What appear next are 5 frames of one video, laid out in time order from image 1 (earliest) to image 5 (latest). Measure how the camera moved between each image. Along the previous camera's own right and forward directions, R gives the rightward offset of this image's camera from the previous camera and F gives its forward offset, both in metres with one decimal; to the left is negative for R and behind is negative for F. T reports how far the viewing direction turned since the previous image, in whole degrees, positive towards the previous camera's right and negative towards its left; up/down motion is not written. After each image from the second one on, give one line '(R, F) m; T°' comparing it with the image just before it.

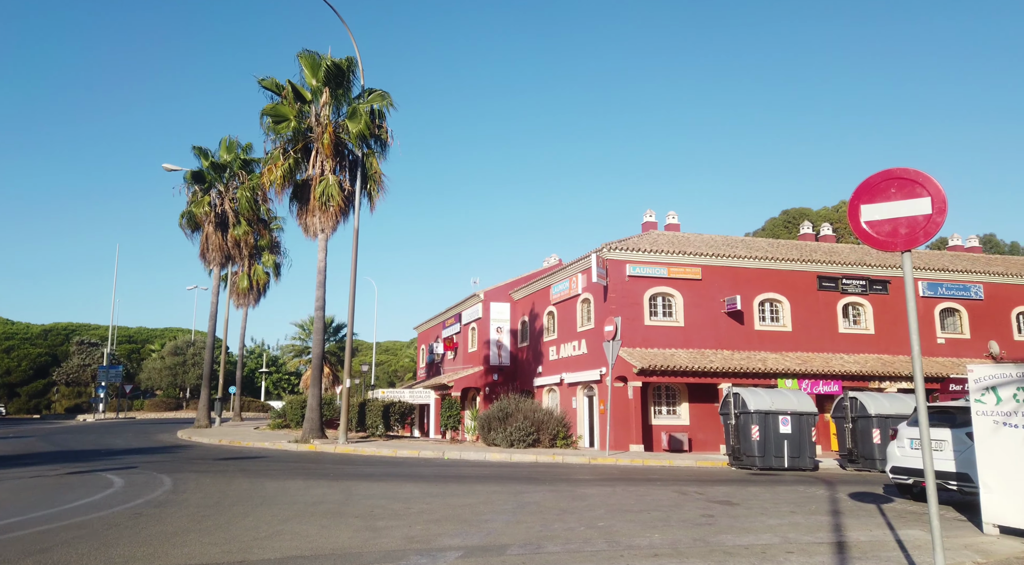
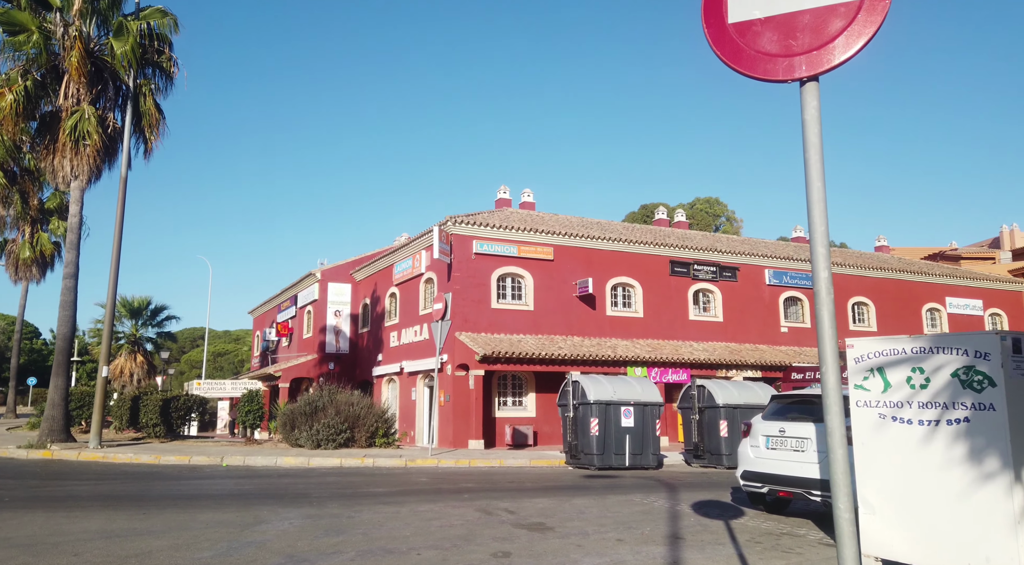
(+1.3, +2.9) m; +10°
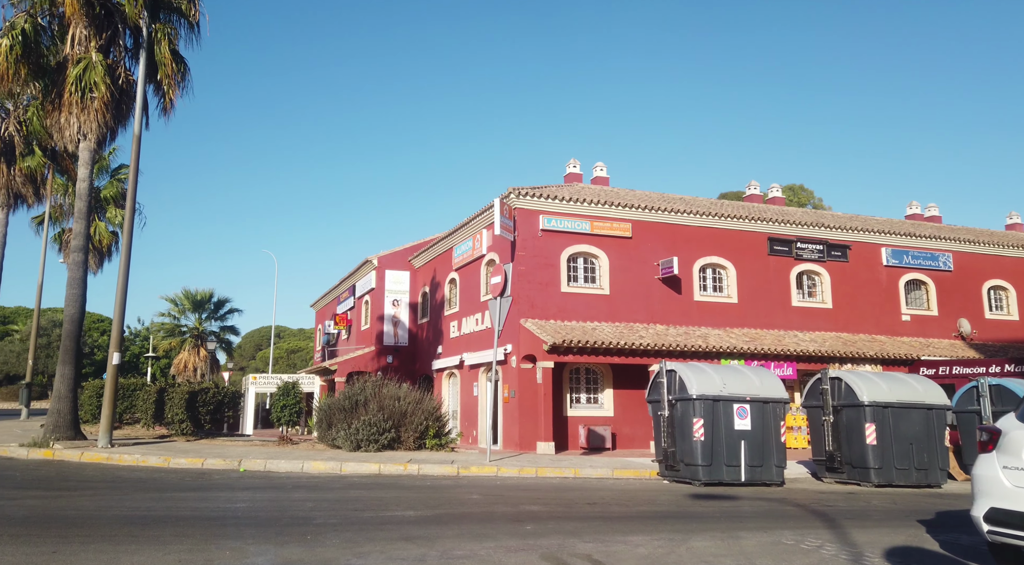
(-0.1, +3.3) m; -5°
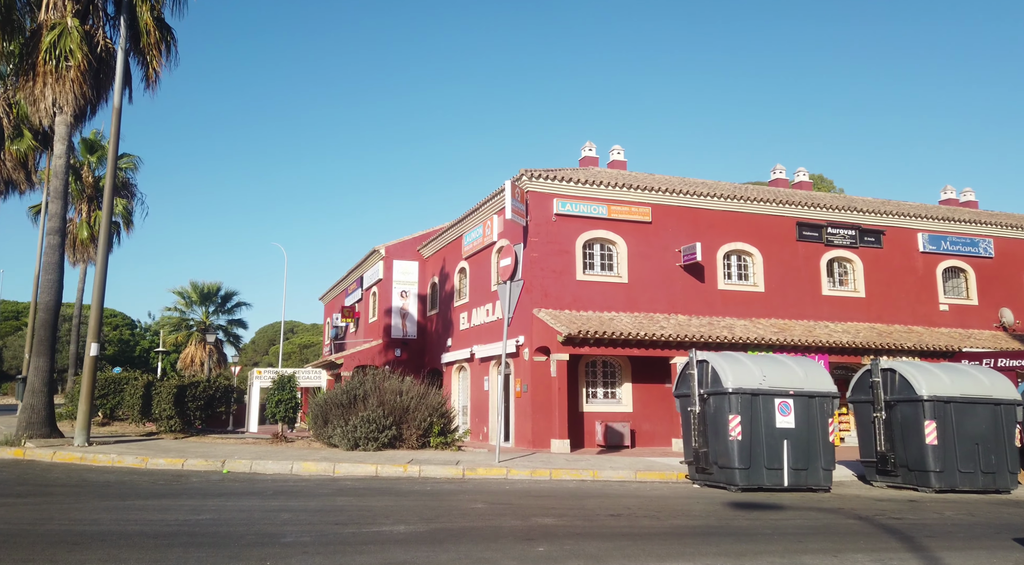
(0.0, +1.4) m; -1°
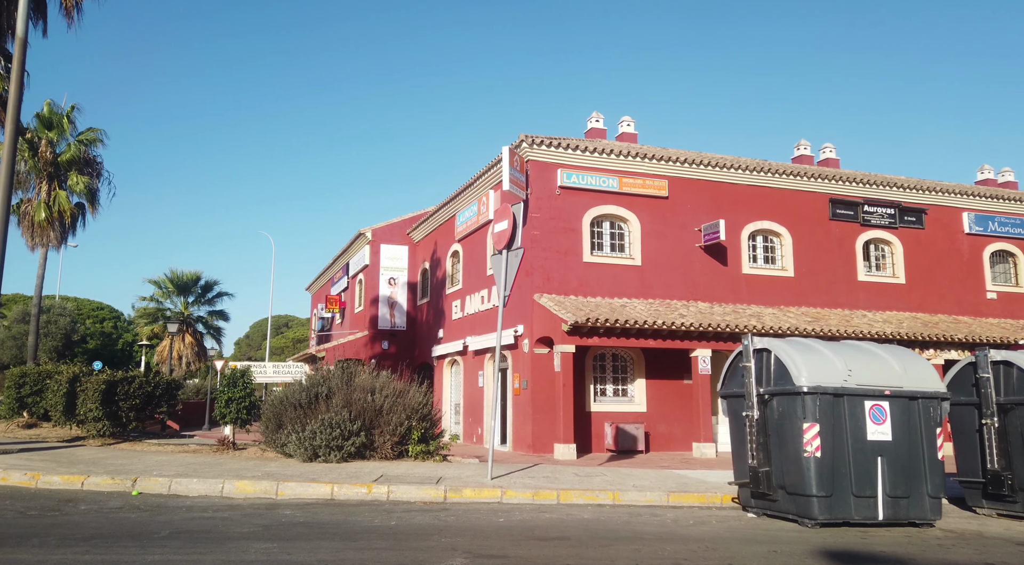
(0.0, +2.8) m; 0°
